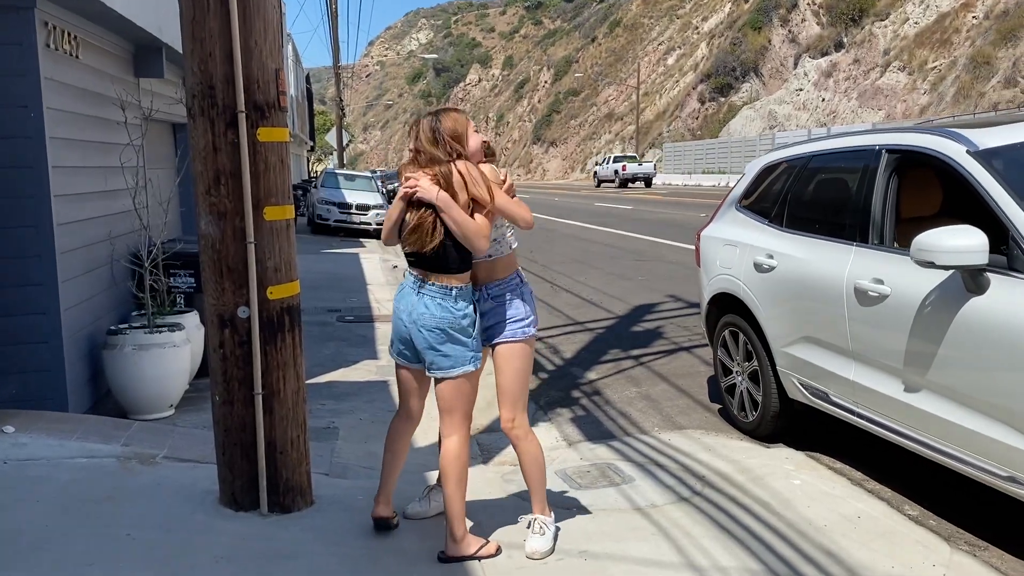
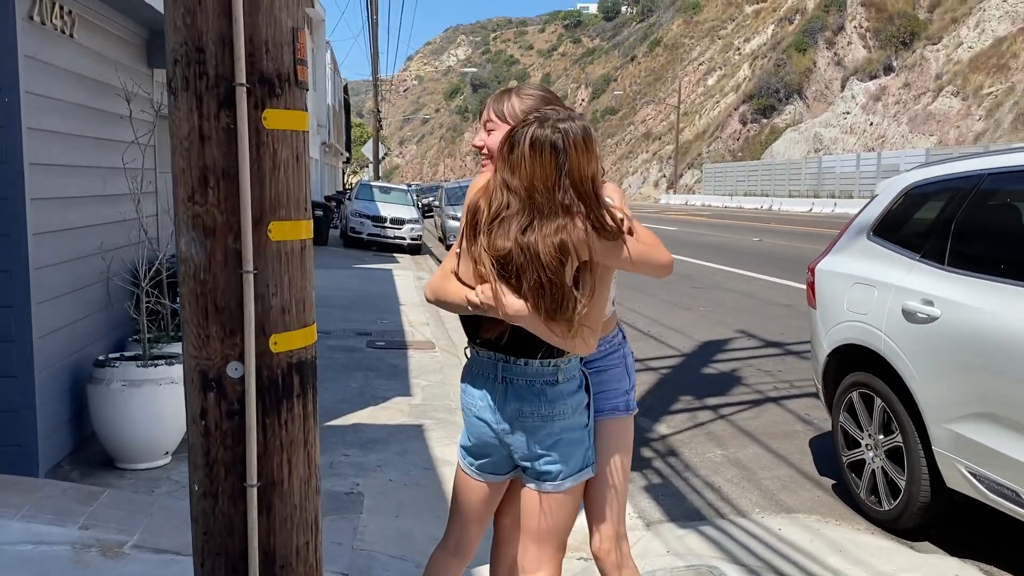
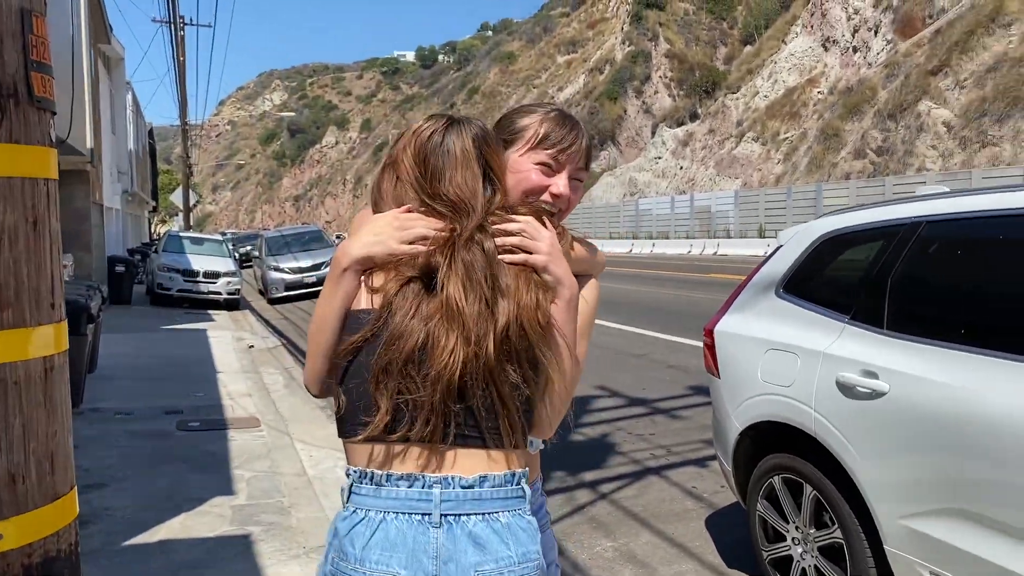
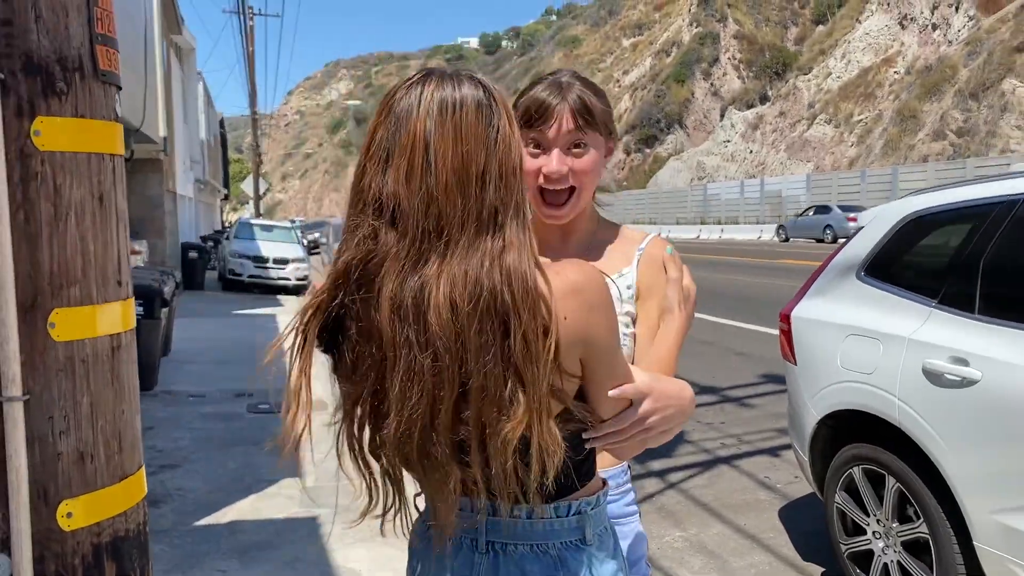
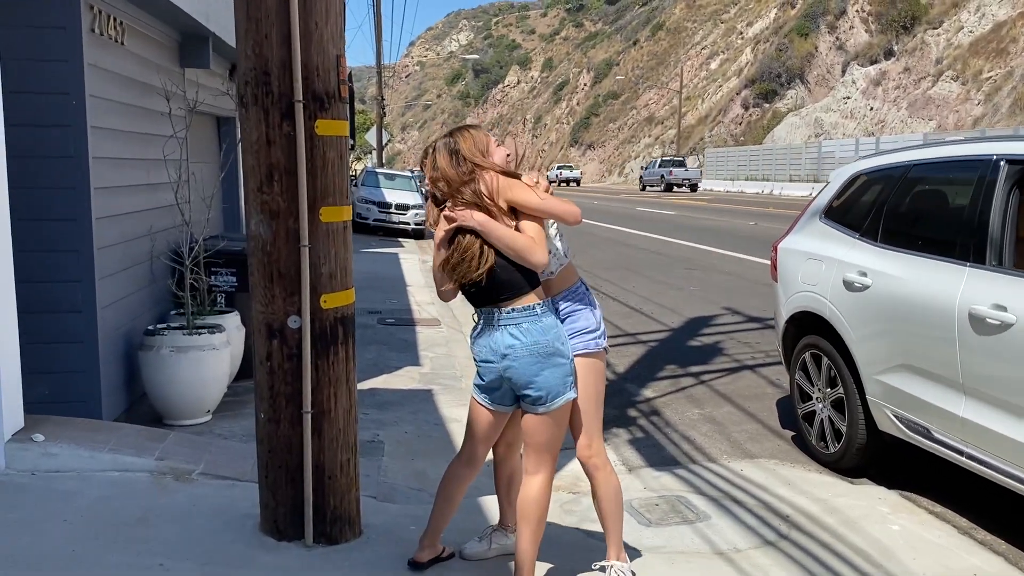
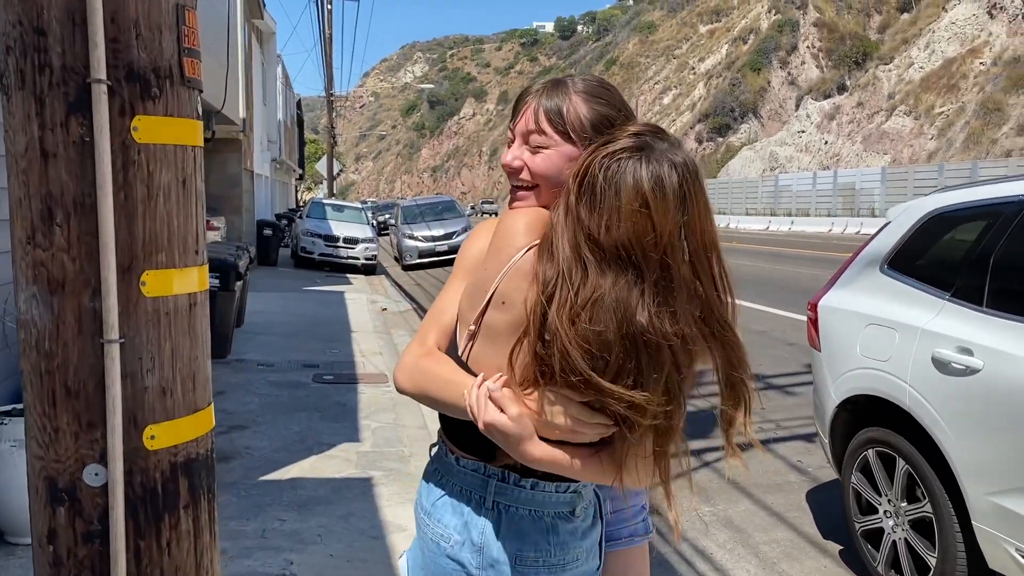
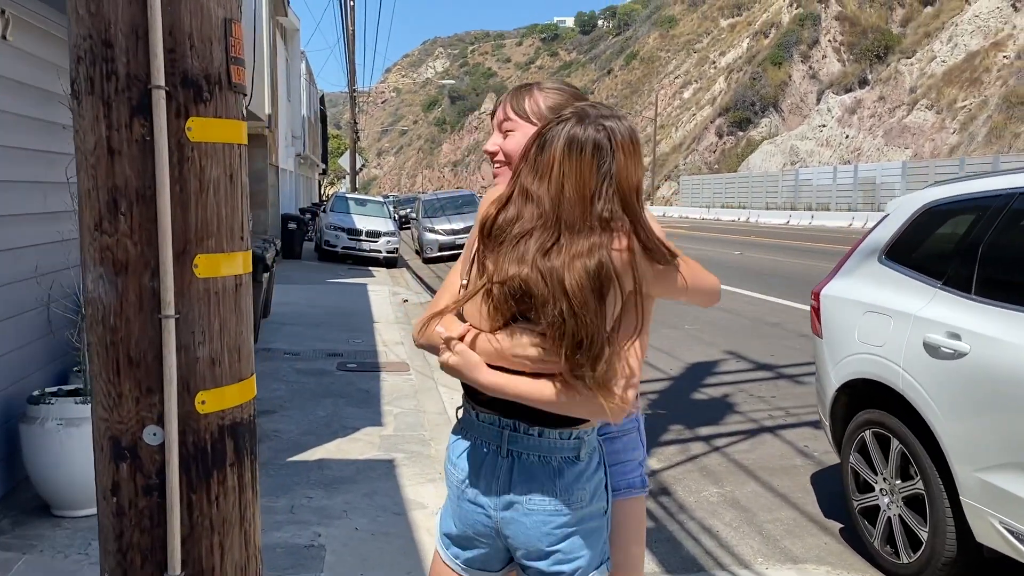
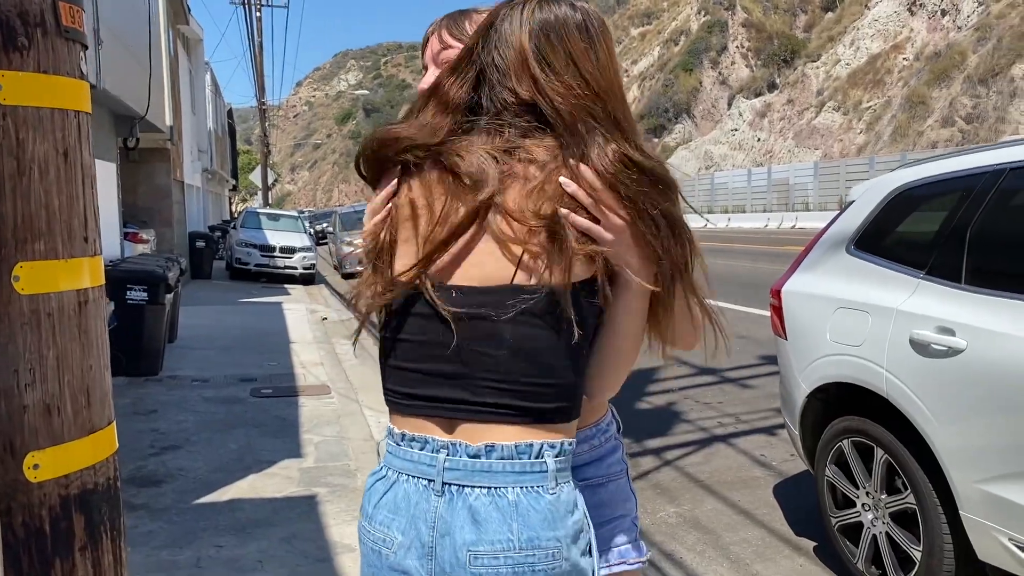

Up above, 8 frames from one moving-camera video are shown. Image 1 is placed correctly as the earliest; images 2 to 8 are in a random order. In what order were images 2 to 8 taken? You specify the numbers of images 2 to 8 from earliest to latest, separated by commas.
5, 2, 7, 6, 8, 4, 3
